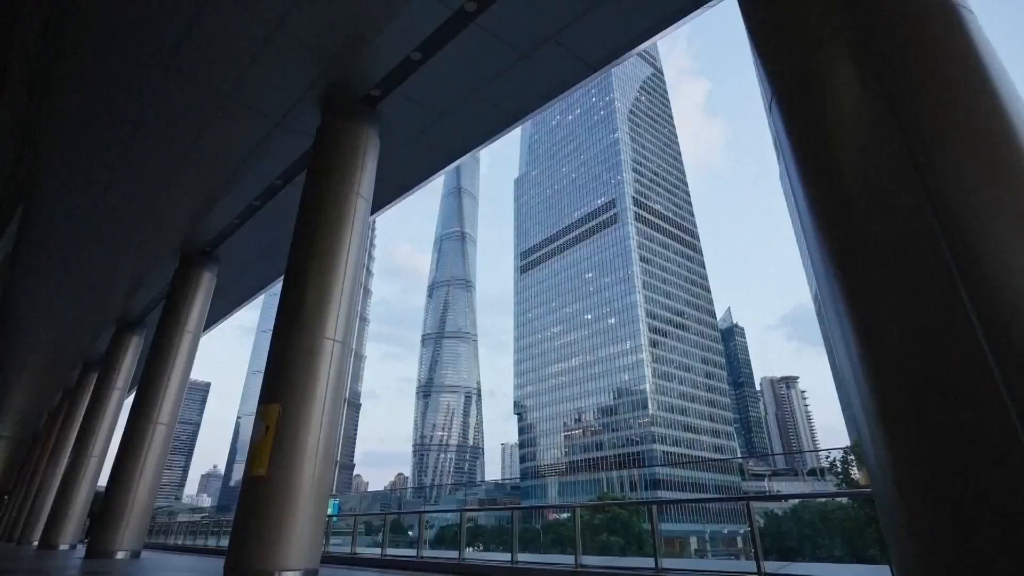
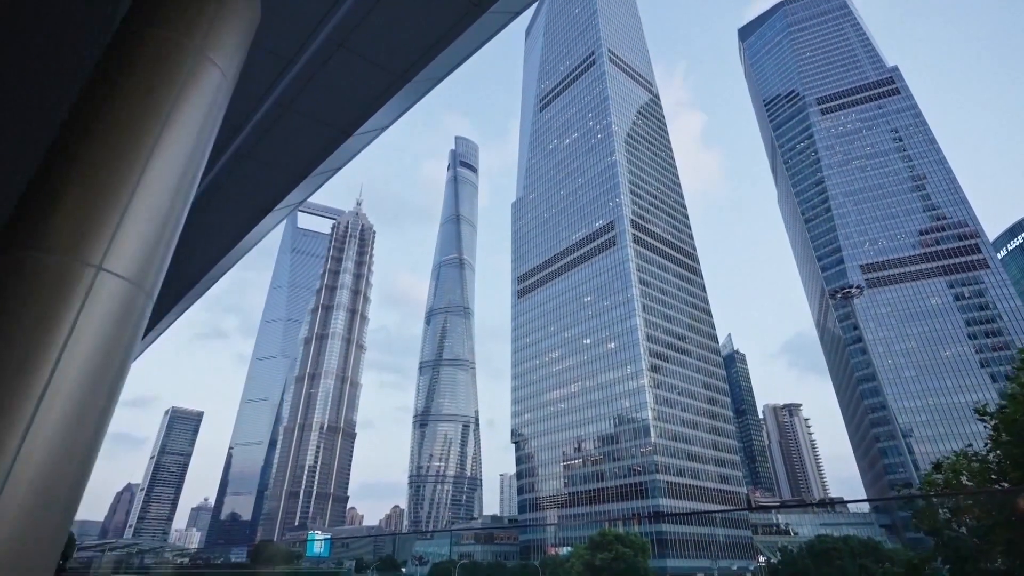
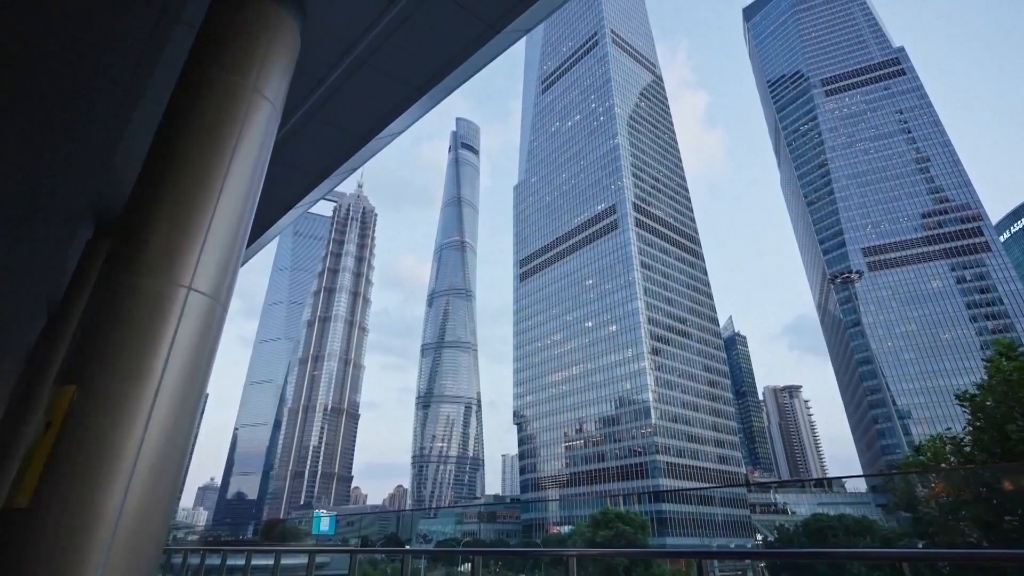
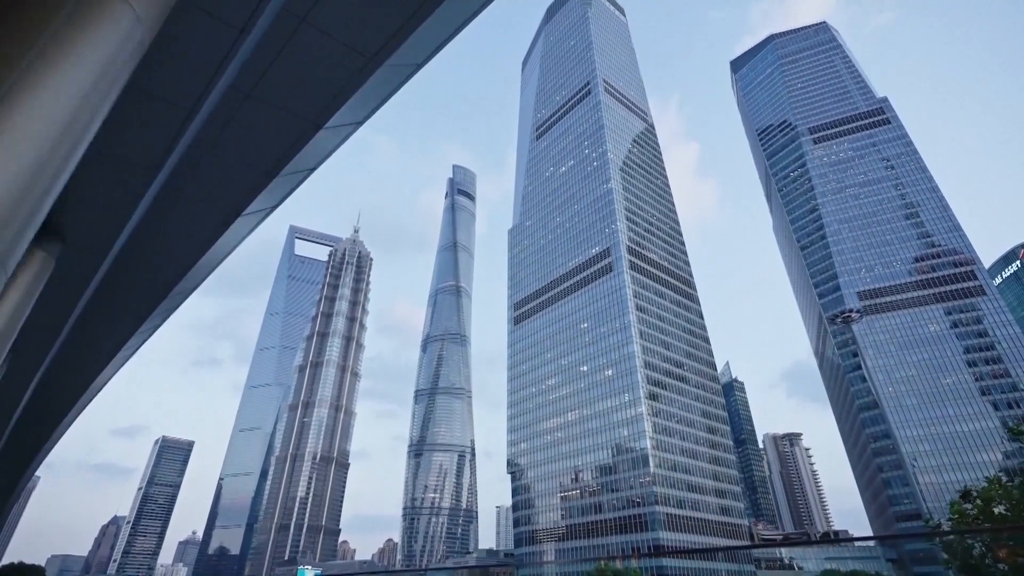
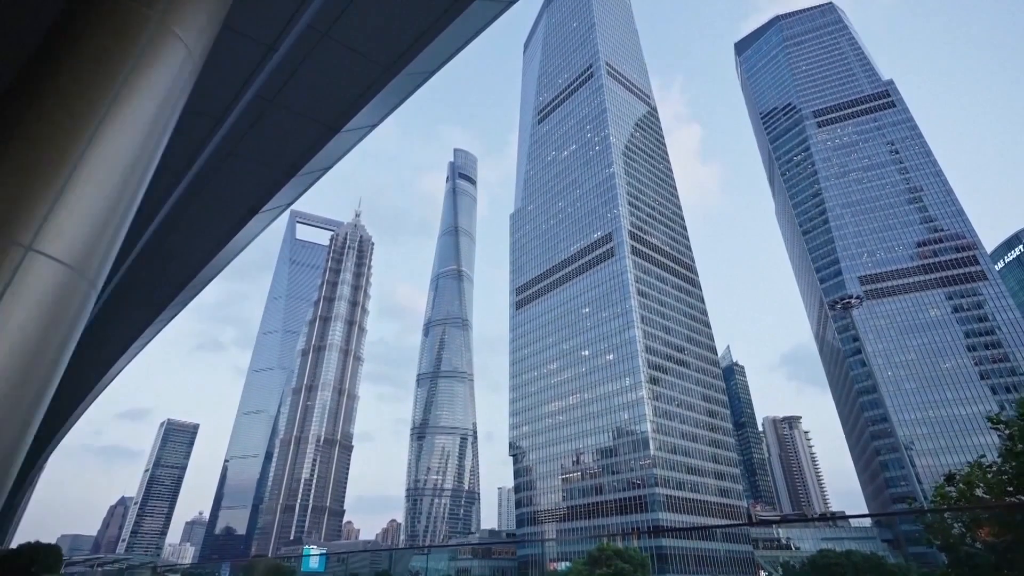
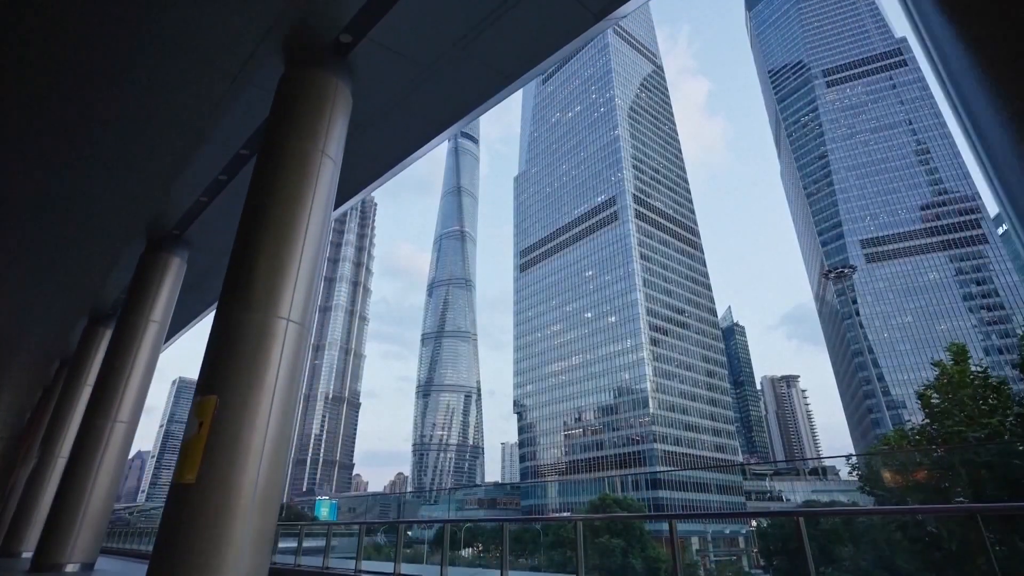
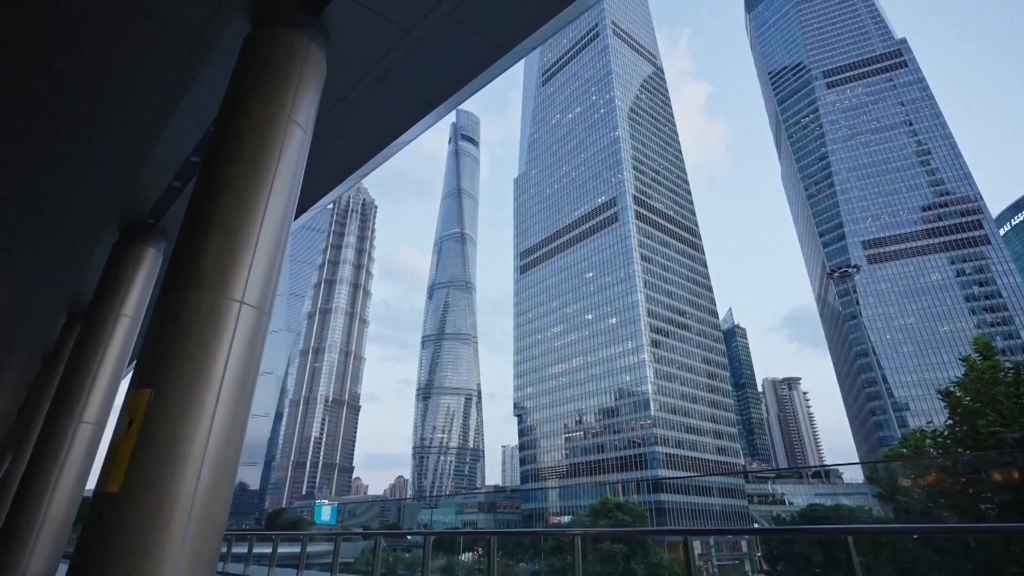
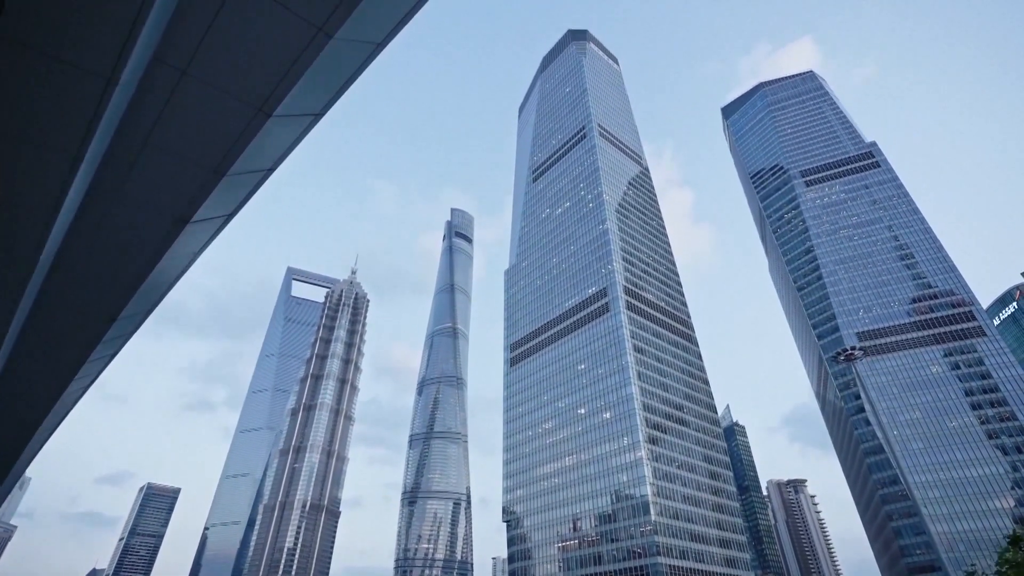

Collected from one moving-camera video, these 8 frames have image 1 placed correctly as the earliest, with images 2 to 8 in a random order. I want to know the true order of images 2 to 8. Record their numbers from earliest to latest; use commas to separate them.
6, 7, 3, 2, 5, 4, 8
